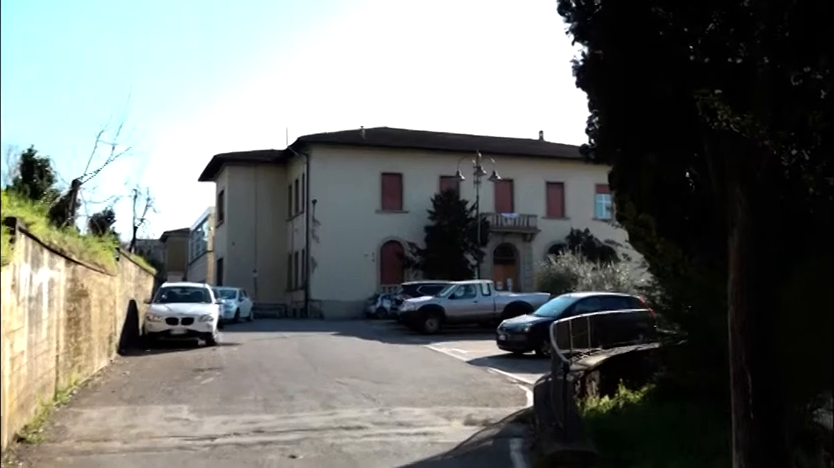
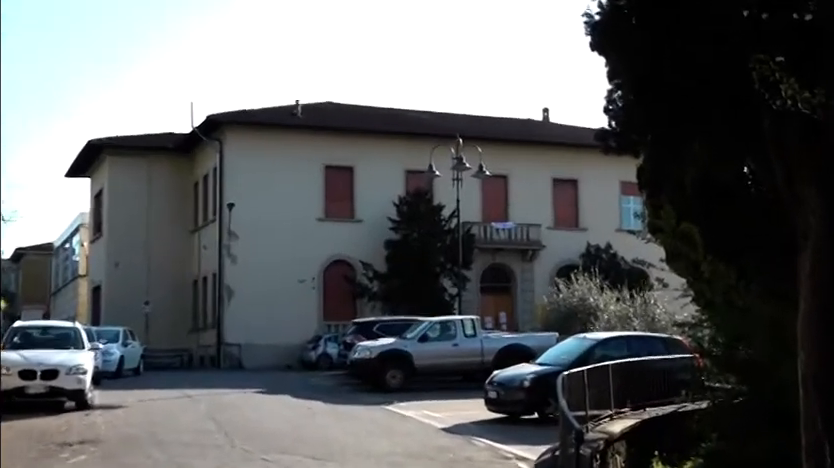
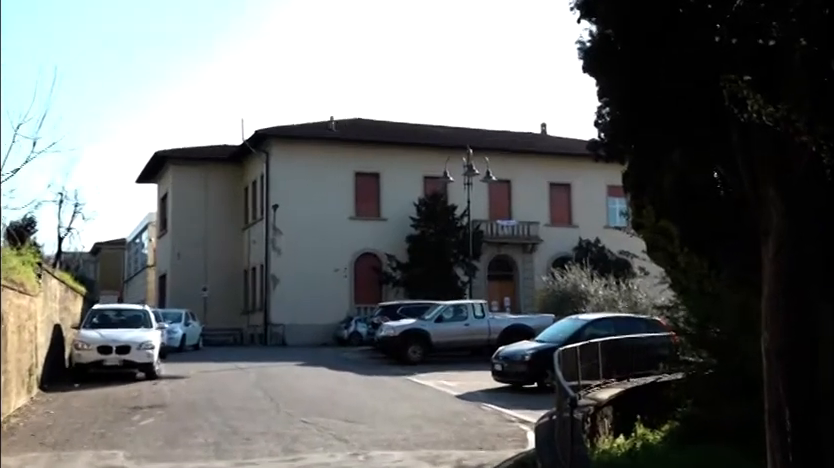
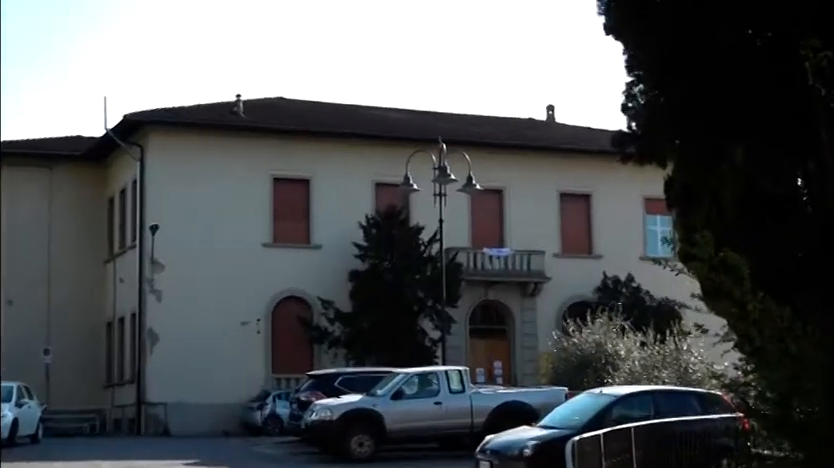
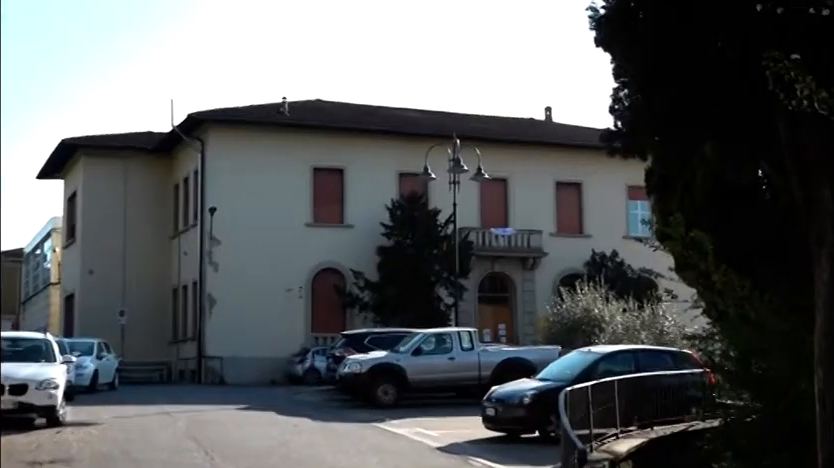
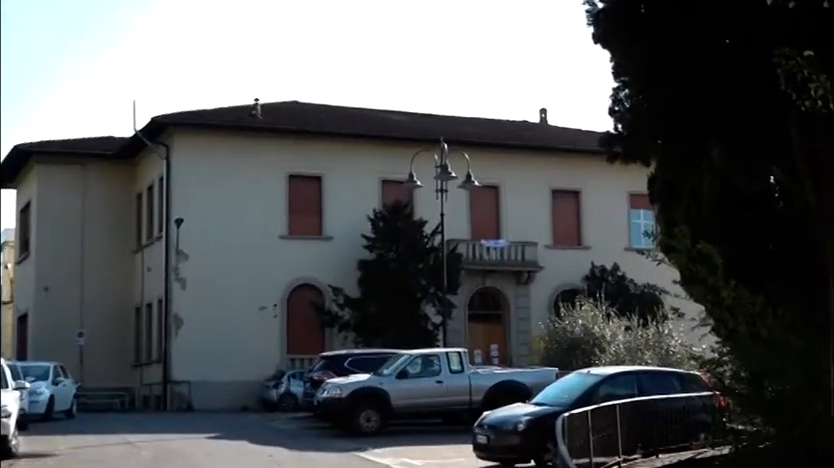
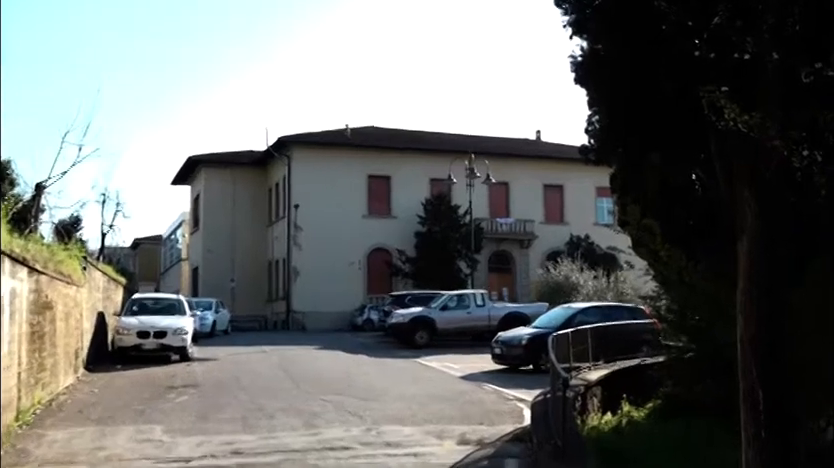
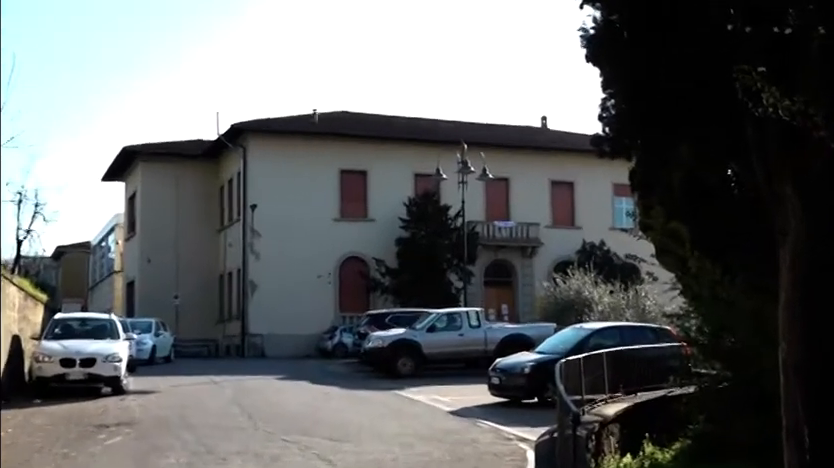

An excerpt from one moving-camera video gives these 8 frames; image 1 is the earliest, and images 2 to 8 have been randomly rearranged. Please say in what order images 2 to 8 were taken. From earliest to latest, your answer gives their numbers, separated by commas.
7, 3, 8, 2, 5, 6, 4
